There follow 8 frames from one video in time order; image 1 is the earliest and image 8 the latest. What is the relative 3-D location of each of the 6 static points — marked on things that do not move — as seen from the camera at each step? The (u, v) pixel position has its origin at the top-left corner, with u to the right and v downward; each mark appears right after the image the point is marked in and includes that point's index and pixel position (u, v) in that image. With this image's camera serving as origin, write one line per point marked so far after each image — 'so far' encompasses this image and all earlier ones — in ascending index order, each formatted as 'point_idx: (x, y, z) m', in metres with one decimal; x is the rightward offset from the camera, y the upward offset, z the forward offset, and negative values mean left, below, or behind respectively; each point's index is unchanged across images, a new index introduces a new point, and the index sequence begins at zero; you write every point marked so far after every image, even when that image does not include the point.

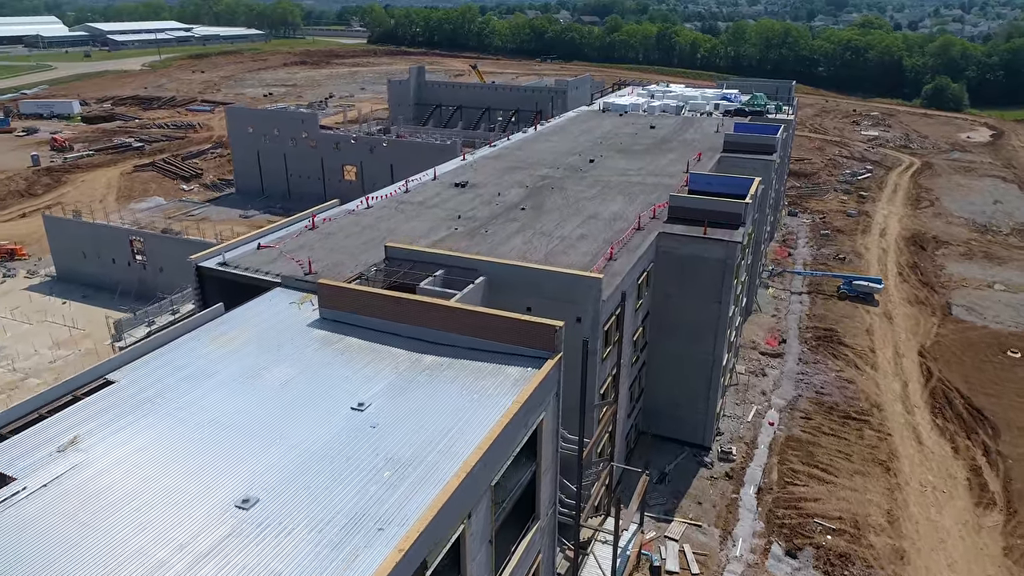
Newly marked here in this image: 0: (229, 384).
0: (-7.0, -2.3, +17.8) m
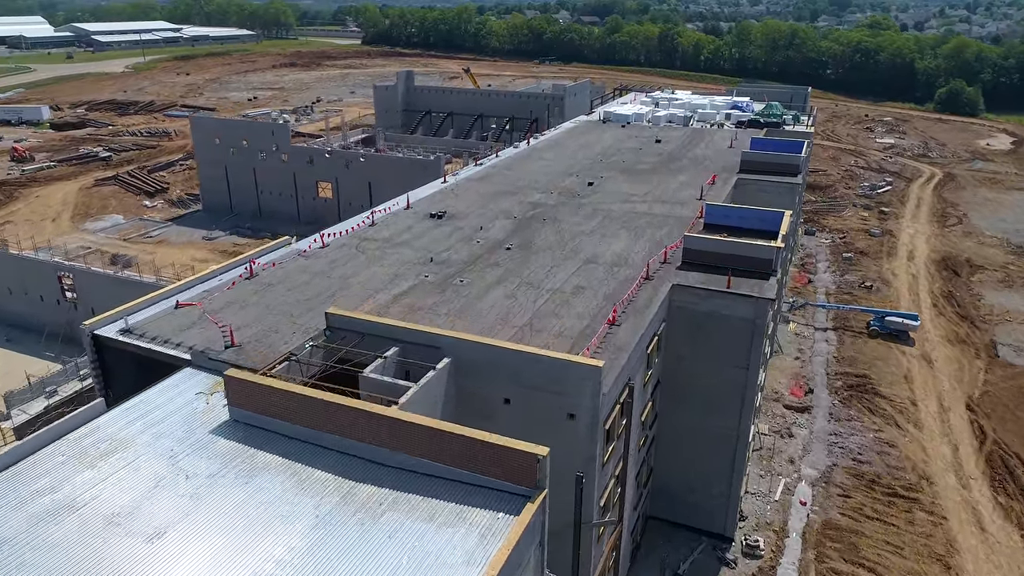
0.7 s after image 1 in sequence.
0: (-7.7, -4.3, +12.8) m
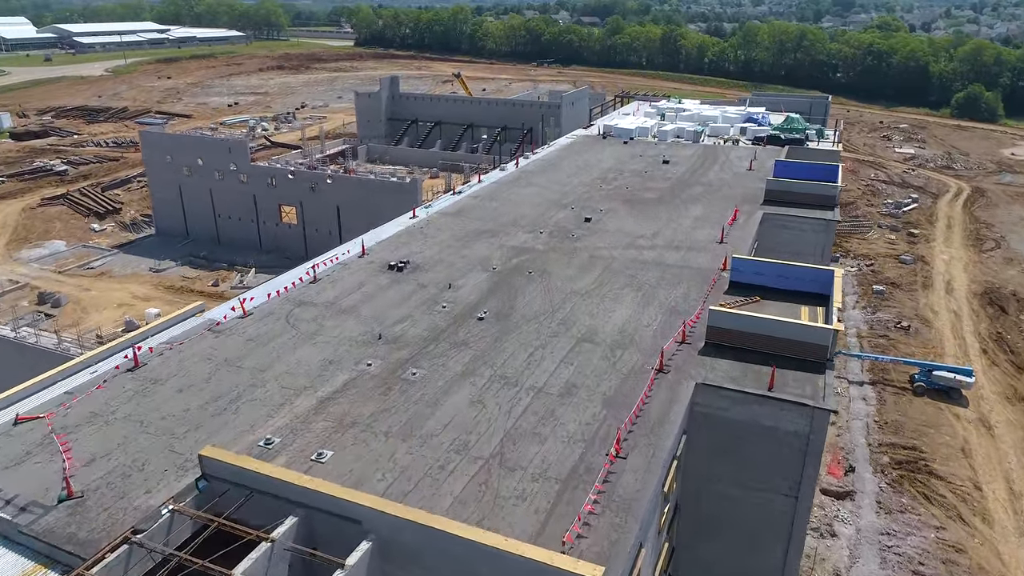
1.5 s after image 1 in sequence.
0: (-8.4, -6.6, +7.1) m
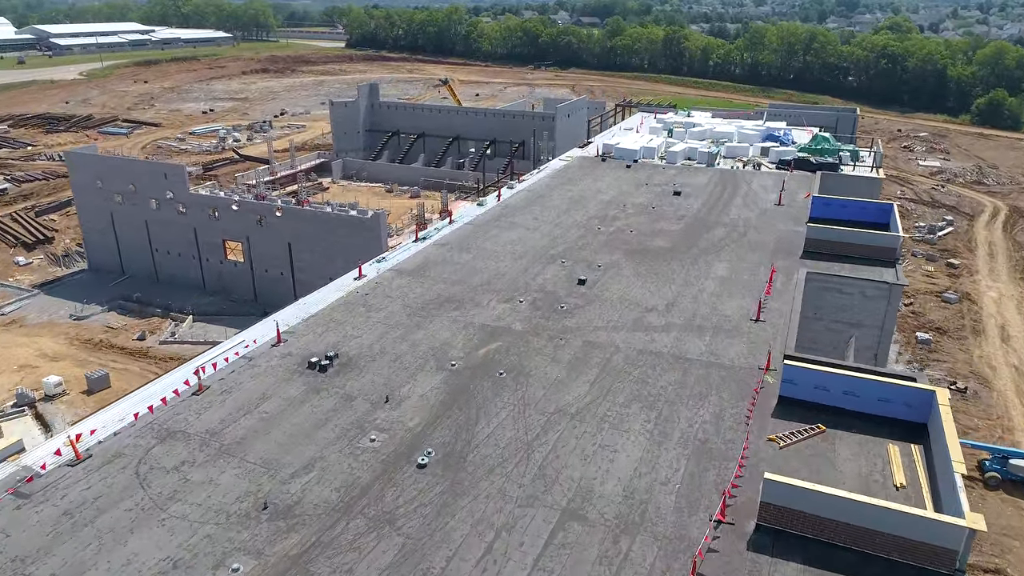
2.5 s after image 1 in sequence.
0: (-9.3, -9.3, +0.6) m
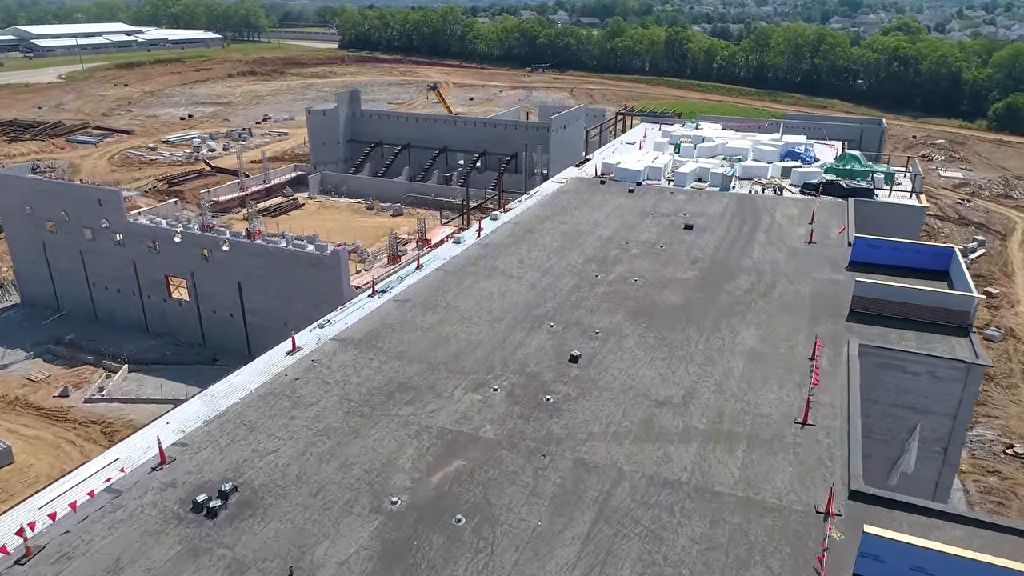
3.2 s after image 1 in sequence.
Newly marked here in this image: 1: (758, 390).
0: (-10.0, -11.2, -4.3) m
1: (+5.7, -2.3, +16.5) m
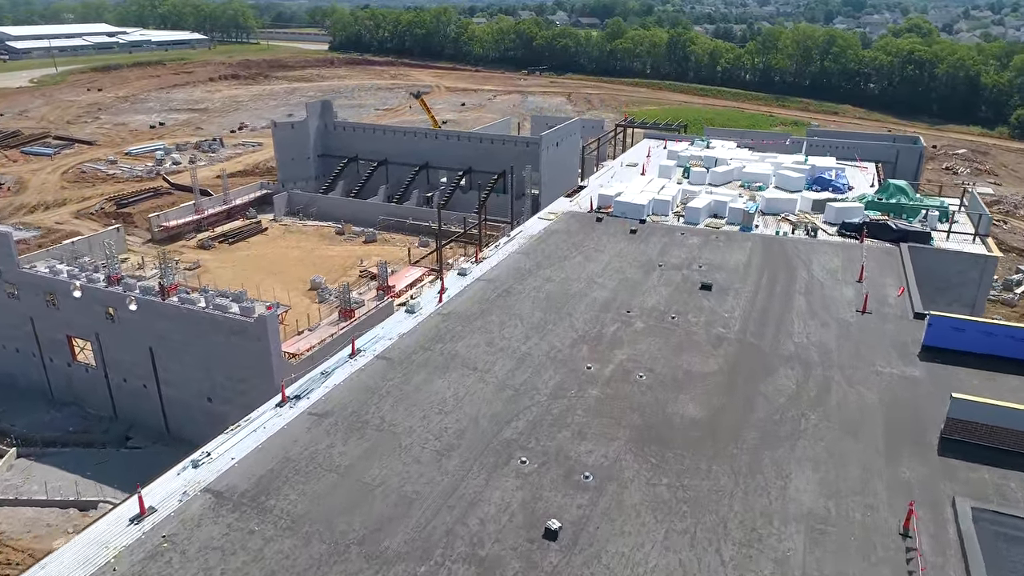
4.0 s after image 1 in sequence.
0: (-10.9, -13.6, -10.2) m
1: (+4.8, -4.7, +10.7) m
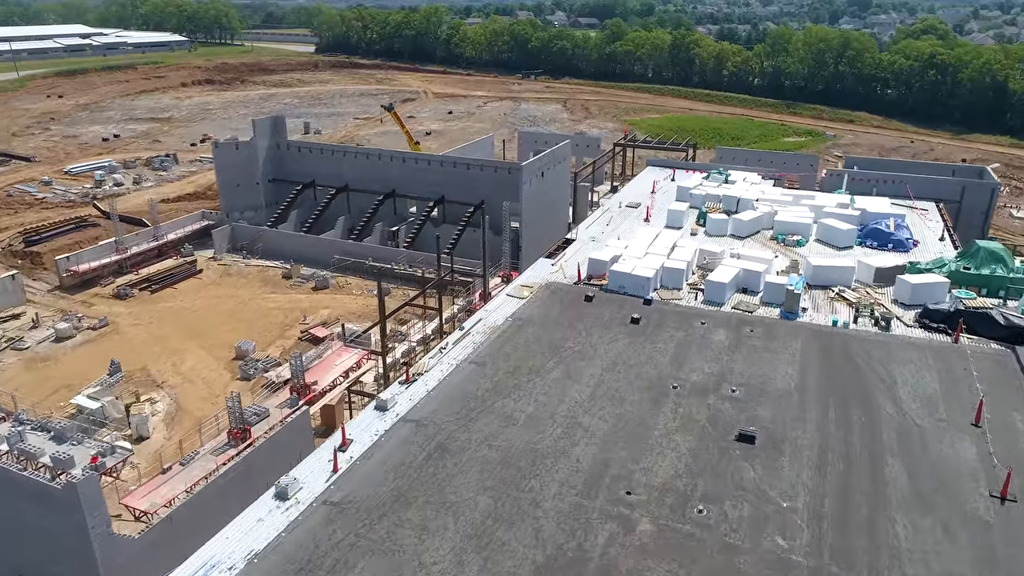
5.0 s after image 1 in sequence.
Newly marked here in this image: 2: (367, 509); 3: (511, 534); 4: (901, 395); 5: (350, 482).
0: (-12.1, -16.8, -17.9) m
1: (+3.6, -7.9, +2.9) m
2: (-2.8, -4.0, +12.7) m
3: (+0.1, -4.2, +12.3) m
4: (+9.0, -2.4, +16.5) m
5: (-3.0, -3.6, +13.6) m
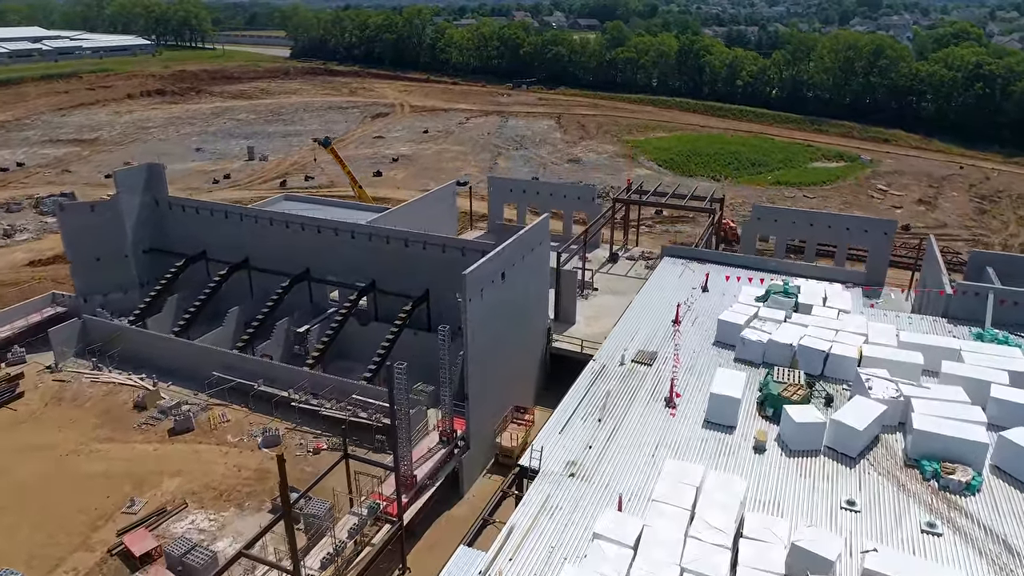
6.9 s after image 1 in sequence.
0: (-14.1, -22.4, -30.8) m
1: (+1.6, -13.4, -10.0) m
2: (-4.7, -9.5, -0.2) m
3: (-1.8, -9.7, -0.6) m
4: (+7.1, -8.0, +3.6) m
5: (-5.0, -9.1, +0.7) m
